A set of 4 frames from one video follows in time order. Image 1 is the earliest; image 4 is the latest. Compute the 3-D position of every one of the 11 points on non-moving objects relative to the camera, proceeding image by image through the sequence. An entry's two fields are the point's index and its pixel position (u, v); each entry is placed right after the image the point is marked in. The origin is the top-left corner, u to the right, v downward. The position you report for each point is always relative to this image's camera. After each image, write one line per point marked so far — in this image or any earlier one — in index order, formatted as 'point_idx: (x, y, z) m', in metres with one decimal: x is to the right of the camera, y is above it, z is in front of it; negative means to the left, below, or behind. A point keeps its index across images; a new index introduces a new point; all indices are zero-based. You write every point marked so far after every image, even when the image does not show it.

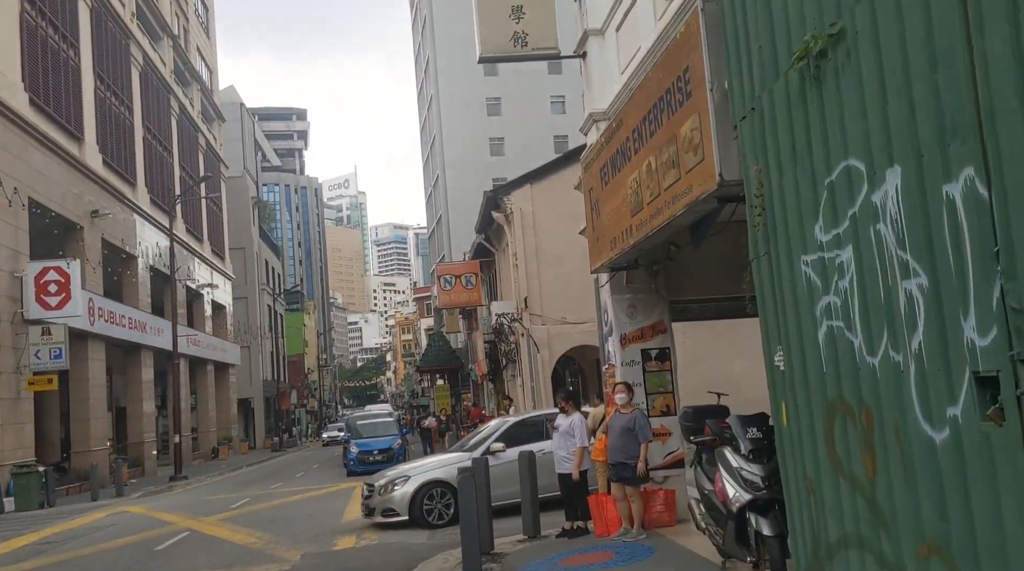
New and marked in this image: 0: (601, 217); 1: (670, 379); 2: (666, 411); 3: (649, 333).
0: (+1.0, +0.7, +9.9) m
1: (+1.9, -1.1, +10.7) m
2: (+1.8, -1.5, +10.7) m
3: (+1.6, -0.6, +10.7) m
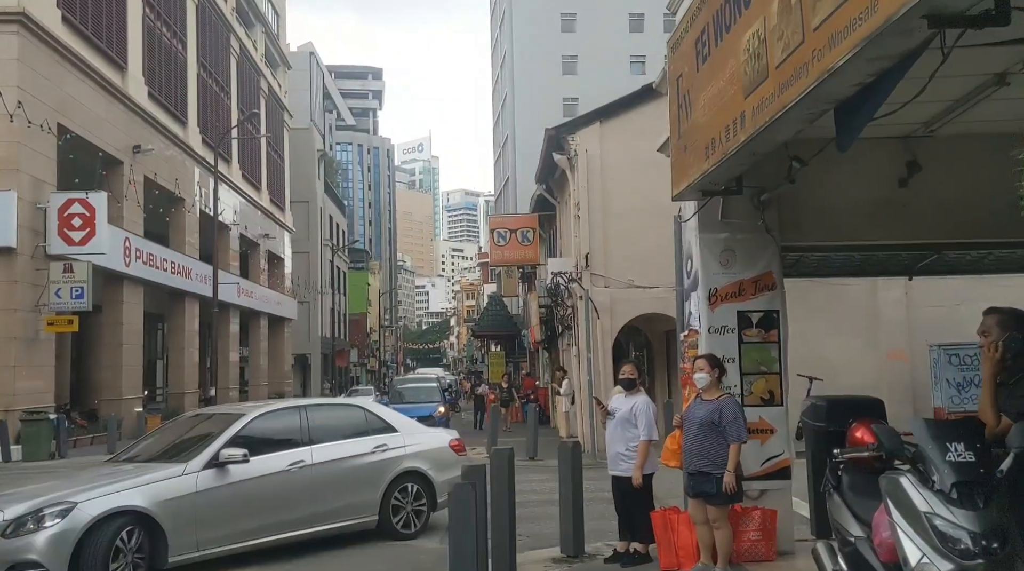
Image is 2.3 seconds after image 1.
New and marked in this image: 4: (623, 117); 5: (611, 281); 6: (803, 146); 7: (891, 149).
0: (+1.4, +1.3, +6.9) m
1: (+2.2, -0.6, +7.7) m
2: (+2.2, -1.0, +7.6) m
3: (+2.0, 0.0, +7.7) m
4: (+2.3, +3.6, +19.2) m
5: (+2.1, +0.1, +19.0) m
6: (+2.4, +1.2, +7.5) m
7: (+3.2, +1.2, +7.8) m
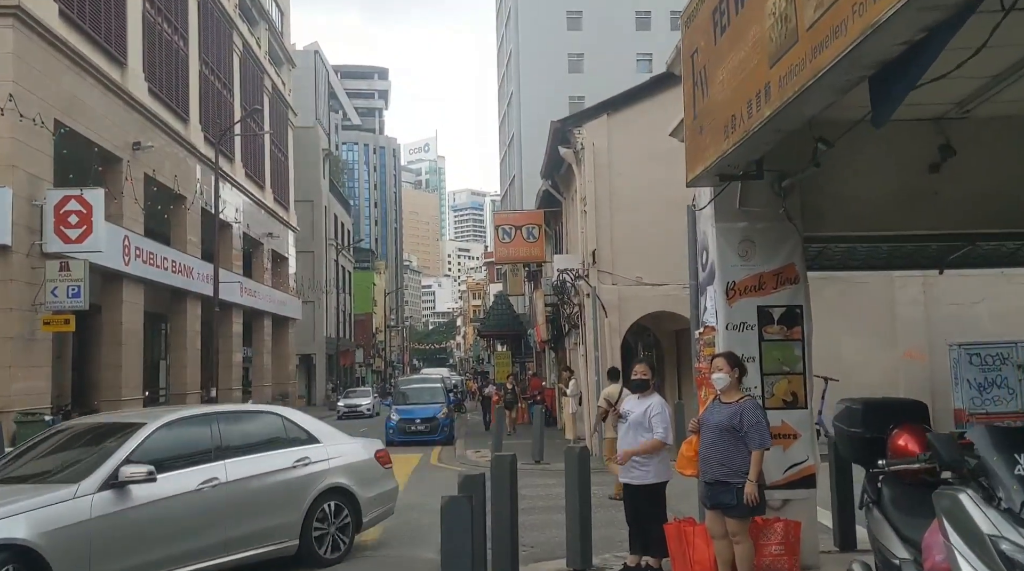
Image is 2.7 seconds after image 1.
0: (+1.4, +1.3, +6.3) m
1: (+2.2, -0.5, +7.1) m
2: (+2.2, -0.9, +7.1) m
3: (+2.0, 0.0, +7.1) m
4: (+2.4, +3.6, +18.7) m
5: (+2.2, +0.1, +18.4) m
6: (+2.4, +1.2, +7.0) m
7: (+3.3, +1.2, +7.2) m
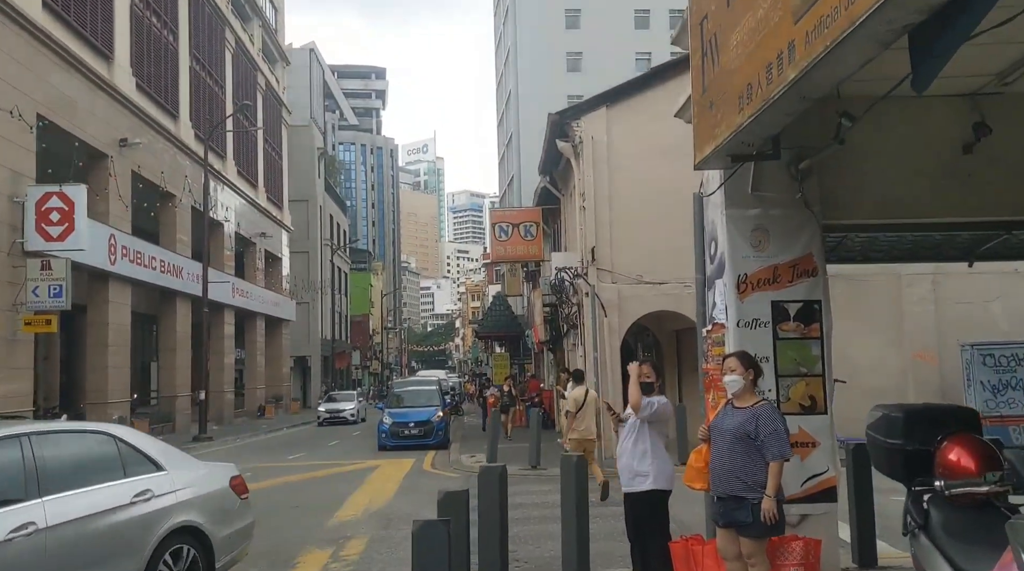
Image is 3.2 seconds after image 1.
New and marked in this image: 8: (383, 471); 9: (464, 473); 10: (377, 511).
0: (+1.3, +1.4, +5.7) m
1: (+2.2, -0.5, +6.4) m
2: (+2.1, -0.9, +6.4) m
3: (+2.0, +0.1, +6.4) m
4: (+2.3, +3.6, +18.0) m
5: (+2.1, +0.2, +17.8) m
6: (+2.3, +1.3, +6.3) m
7: (+3.2, +1.3, +6.6) m
8: (-2.5, -3.6, +17.9) m
9: (-0.9, -3.5, +16.8) m
10: (-1.8, -3.0, +12.1) m
